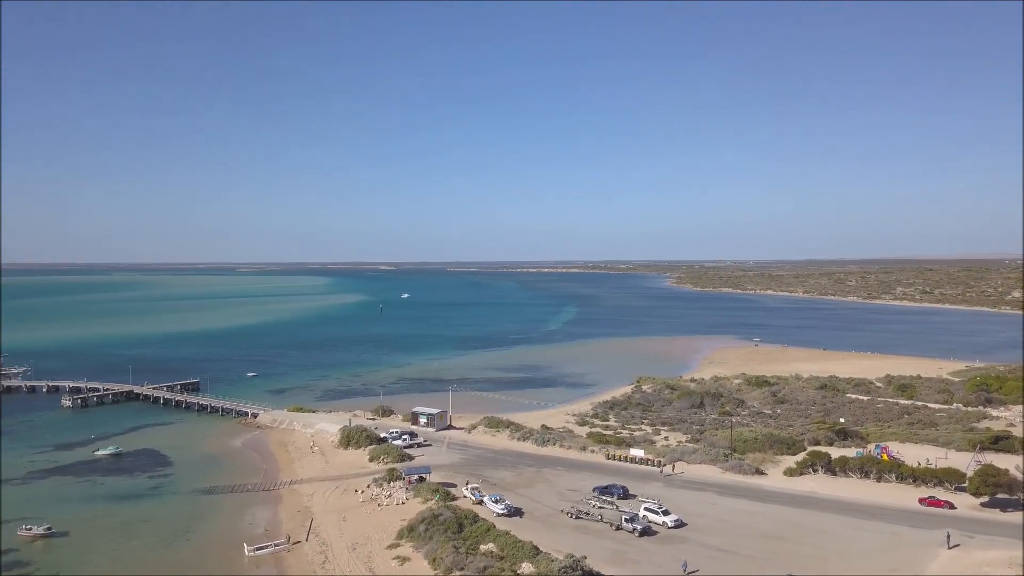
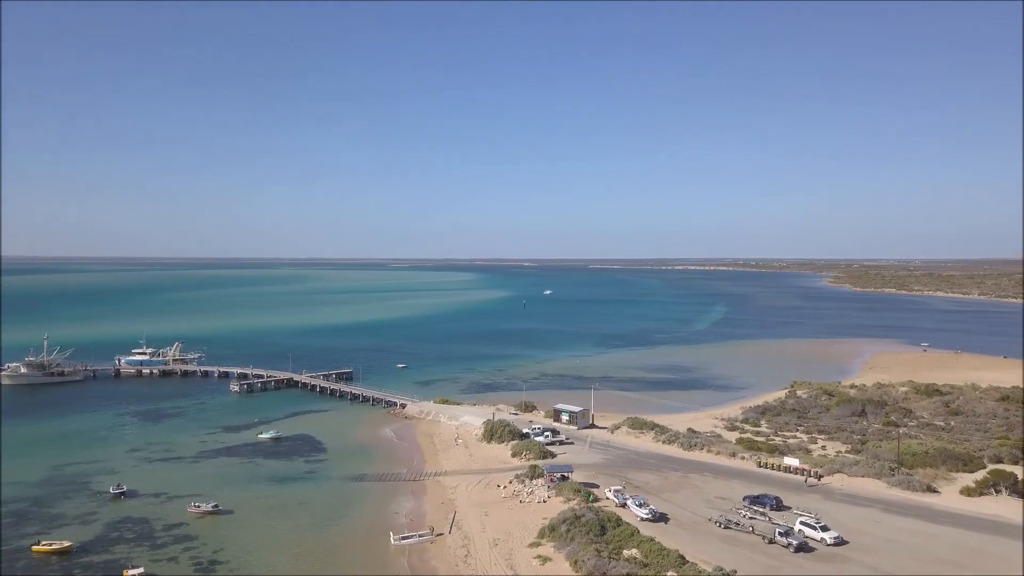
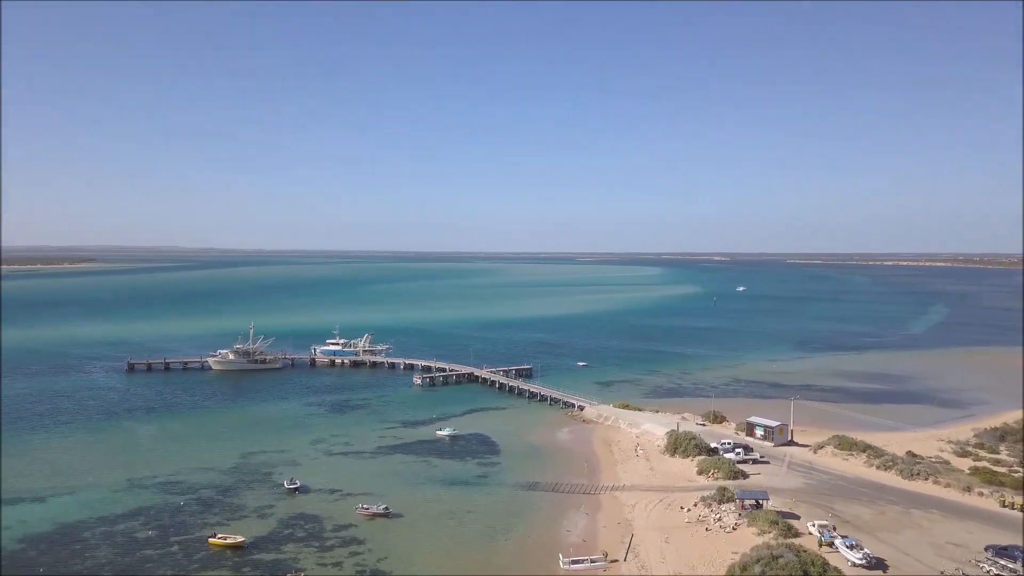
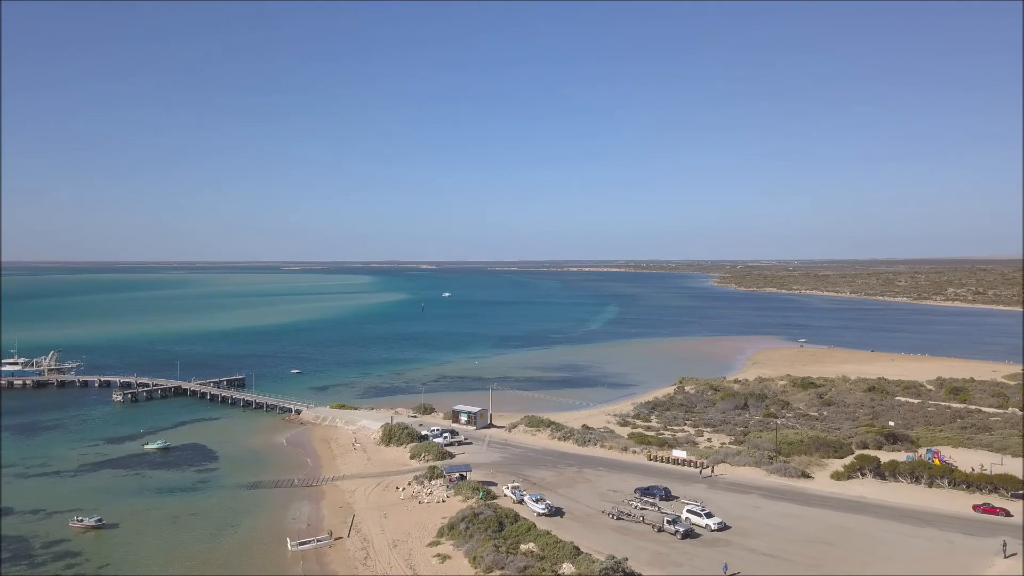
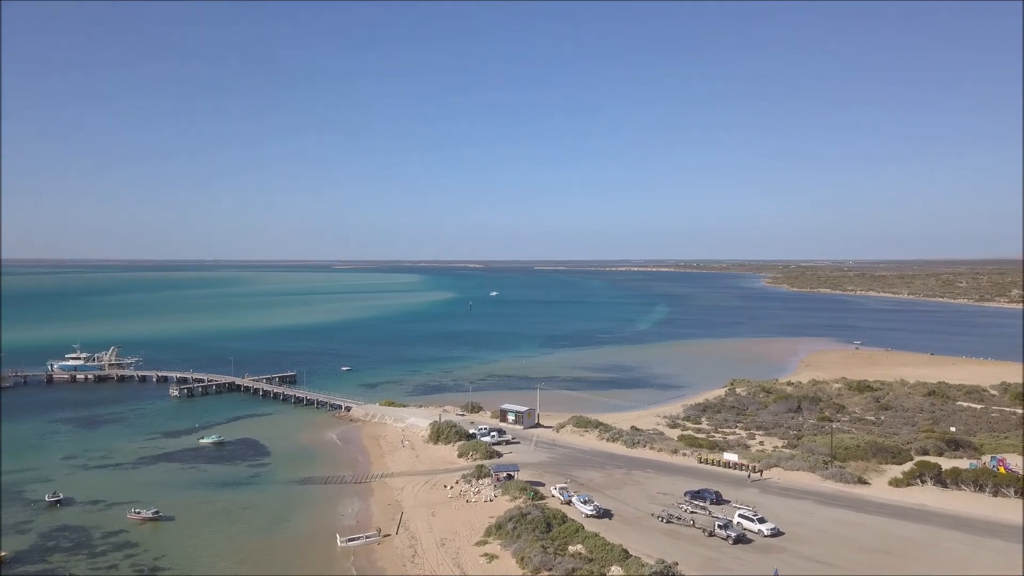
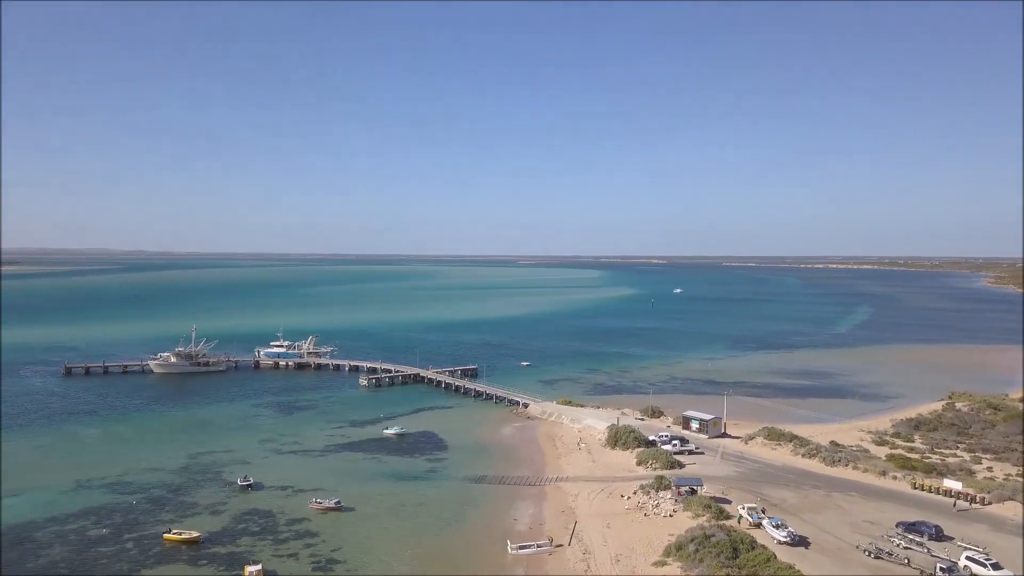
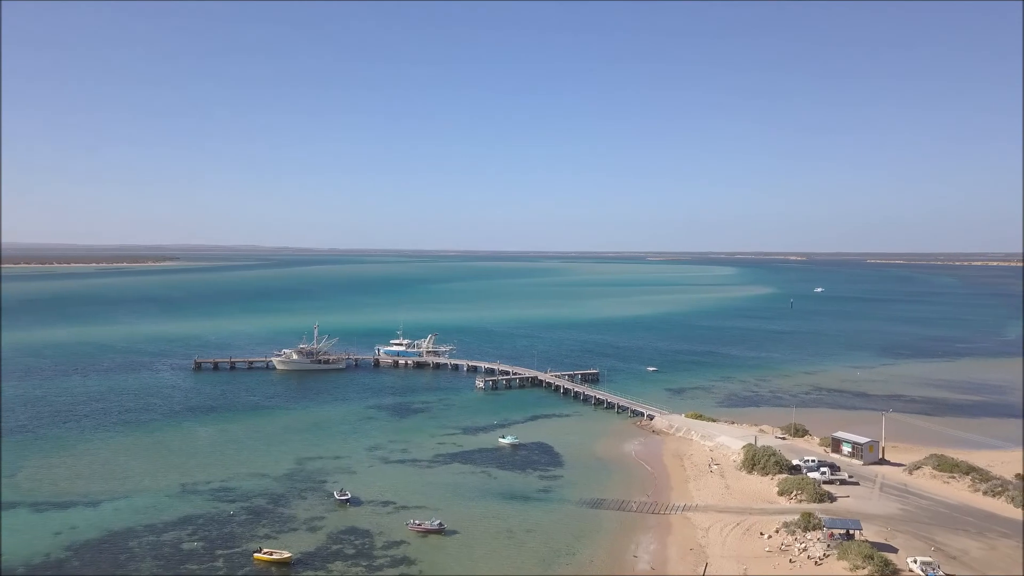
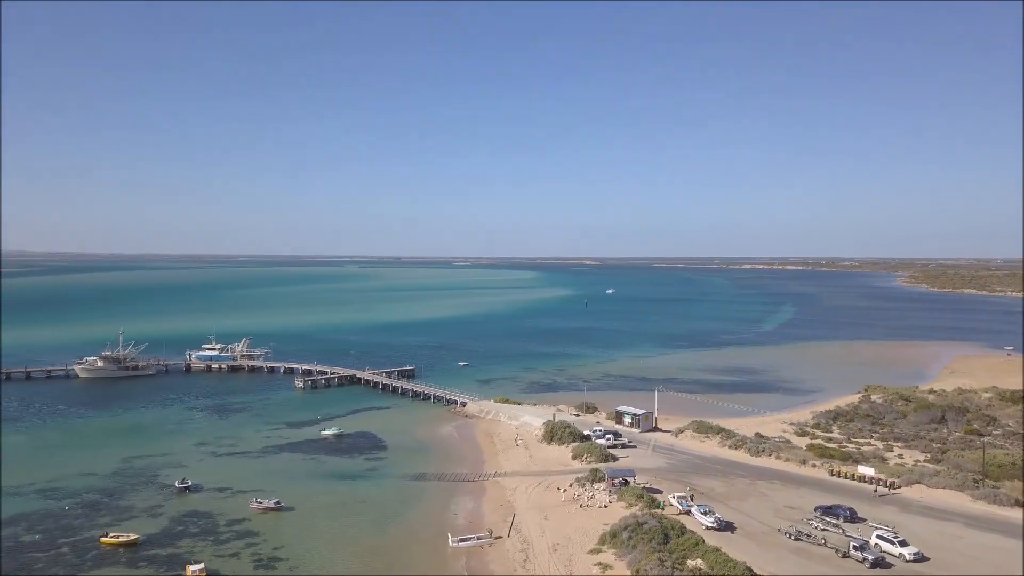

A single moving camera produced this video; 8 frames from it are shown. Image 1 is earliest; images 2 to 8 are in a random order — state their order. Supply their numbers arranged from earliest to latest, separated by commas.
4, 5, 2, 8, 6, 3, 7
